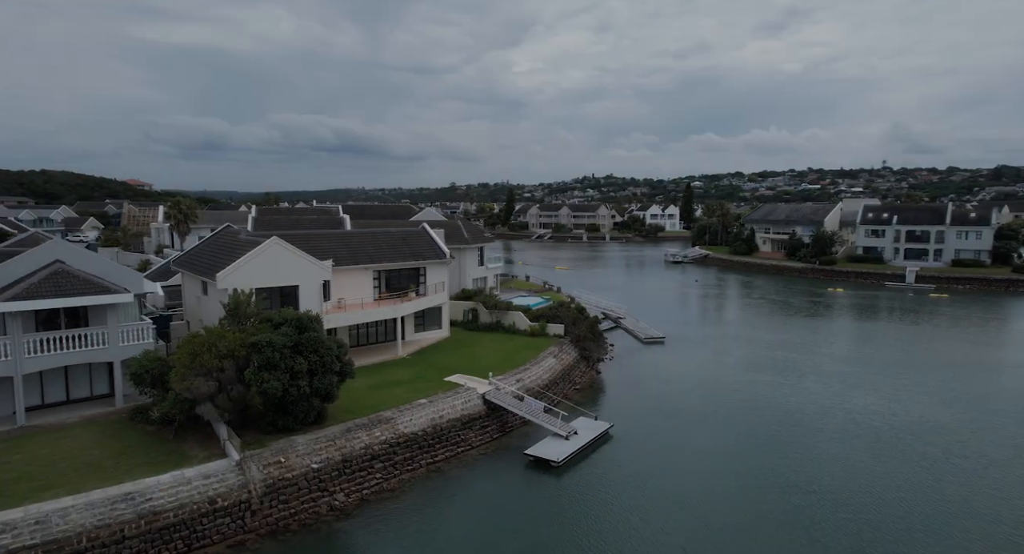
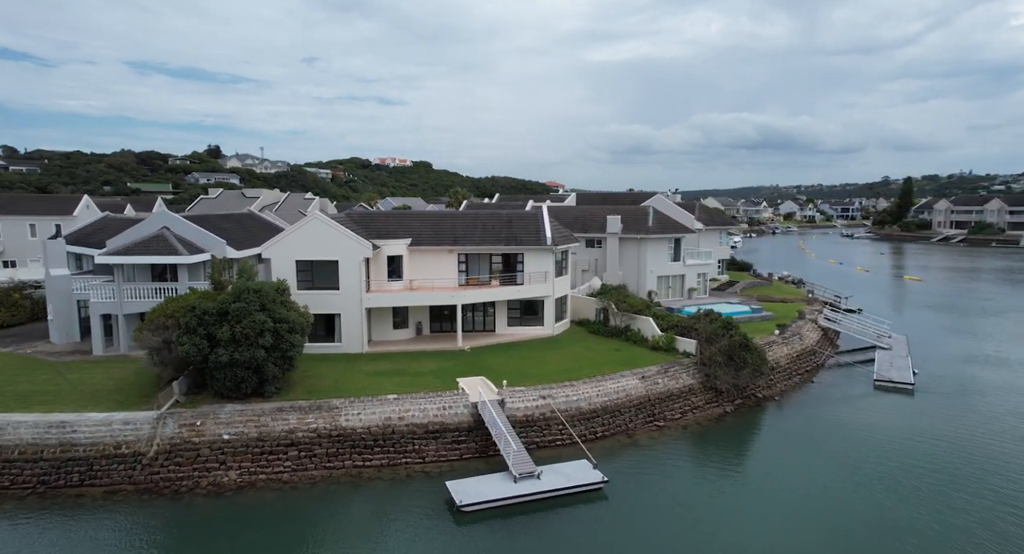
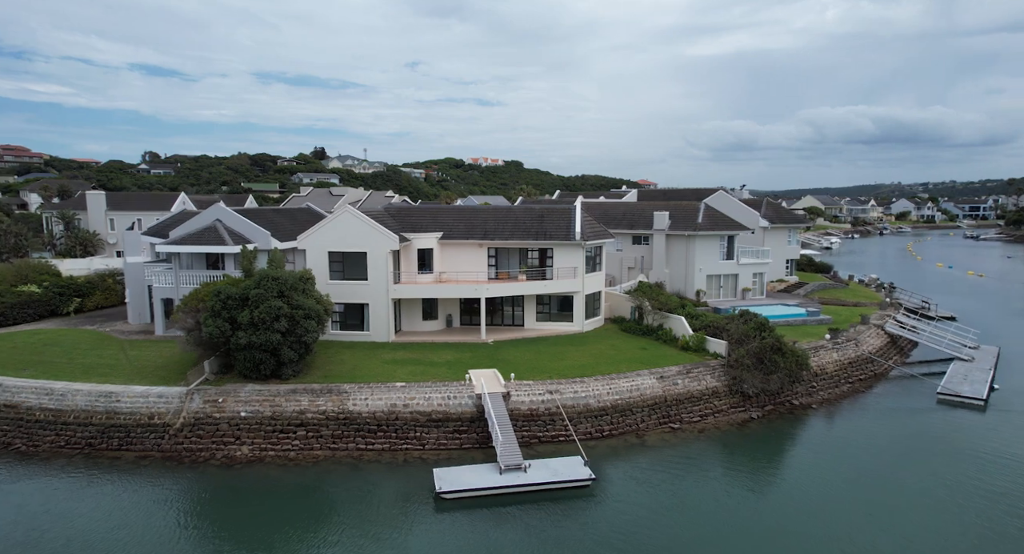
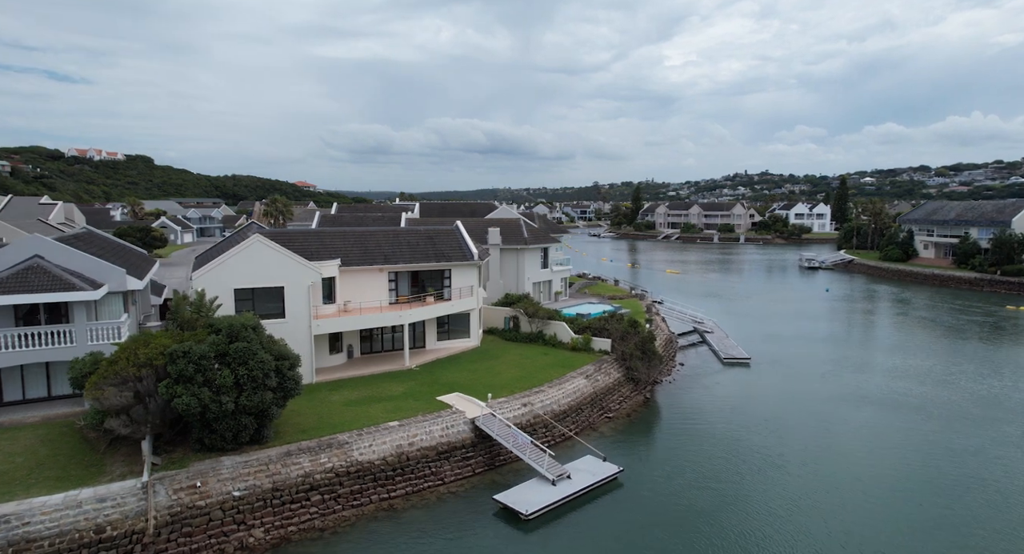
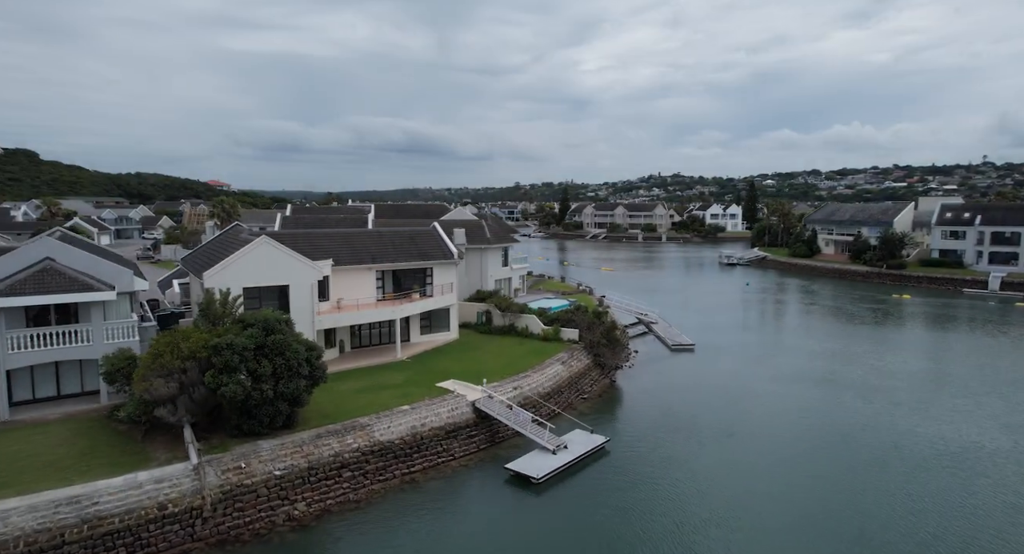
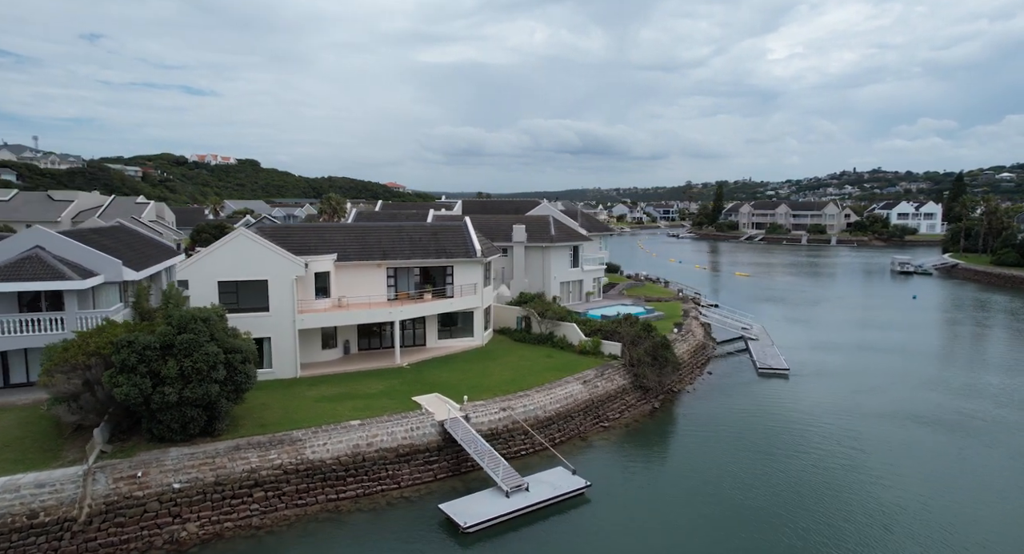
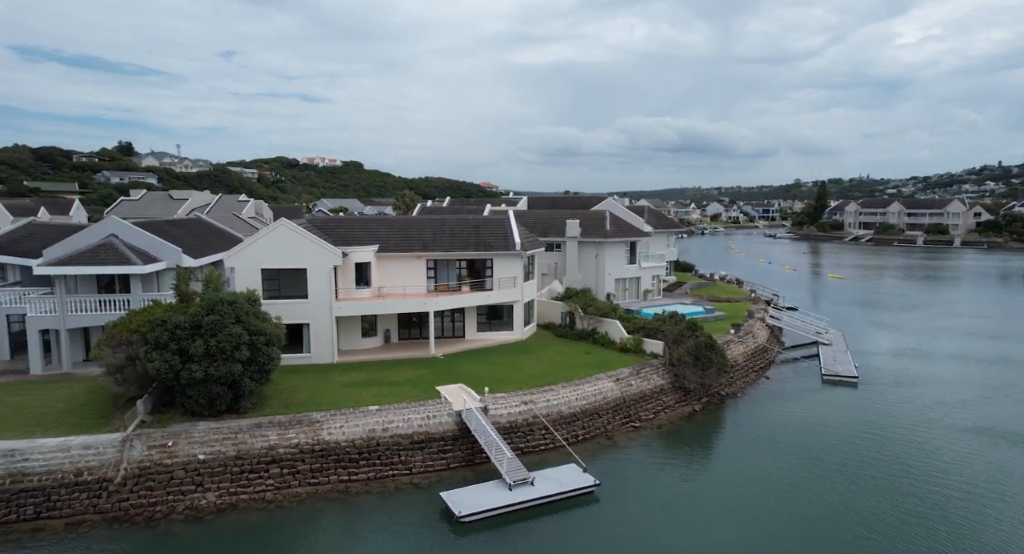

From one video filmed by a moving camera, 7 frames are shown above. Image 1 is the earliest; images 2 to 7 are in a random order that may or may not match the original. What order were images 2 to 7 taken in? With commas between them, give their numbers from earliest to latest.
5, 4, 6, 7, 2, 3
